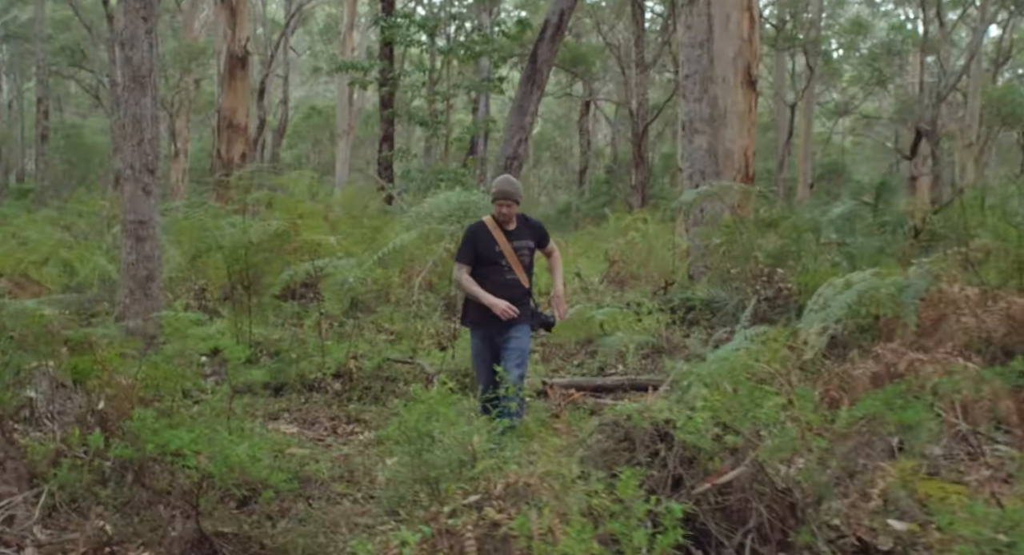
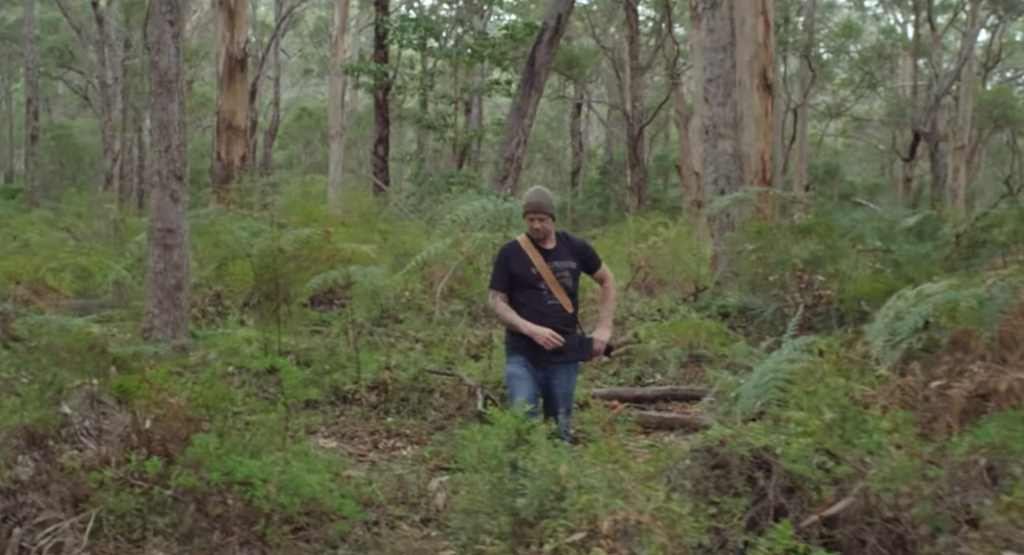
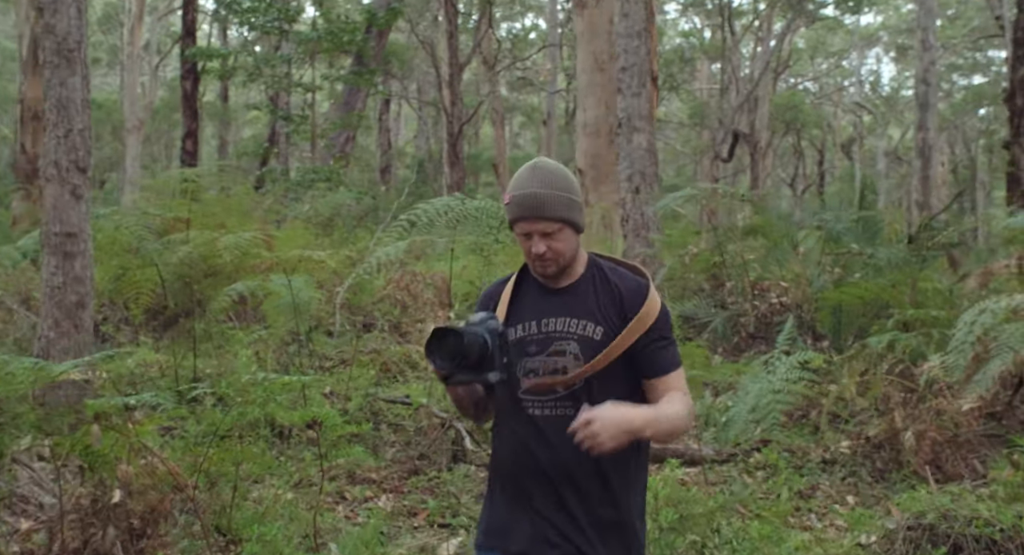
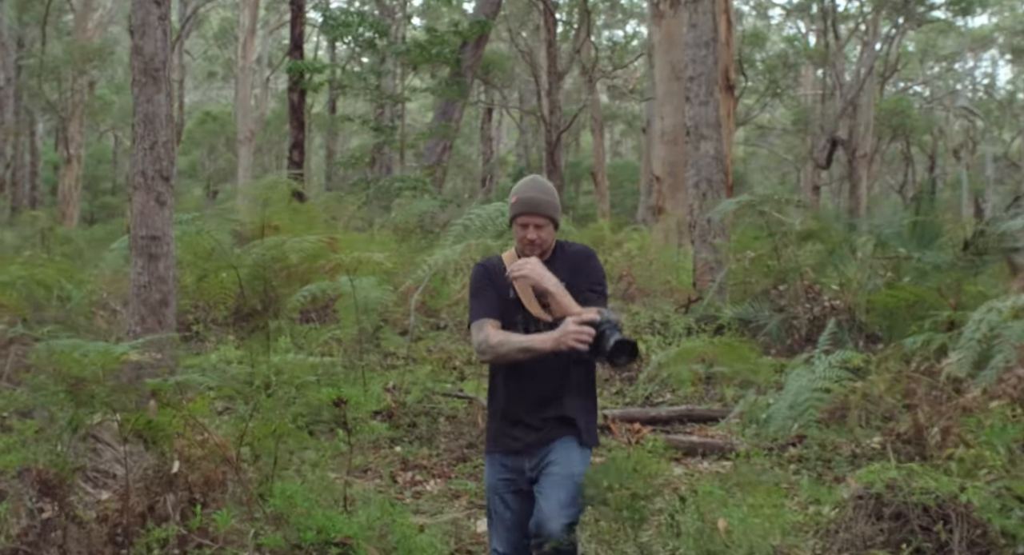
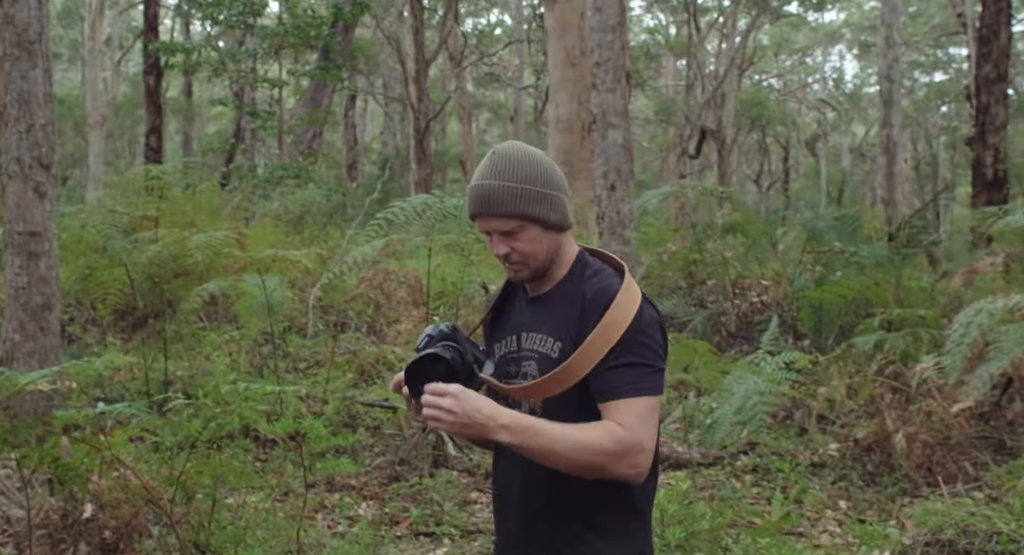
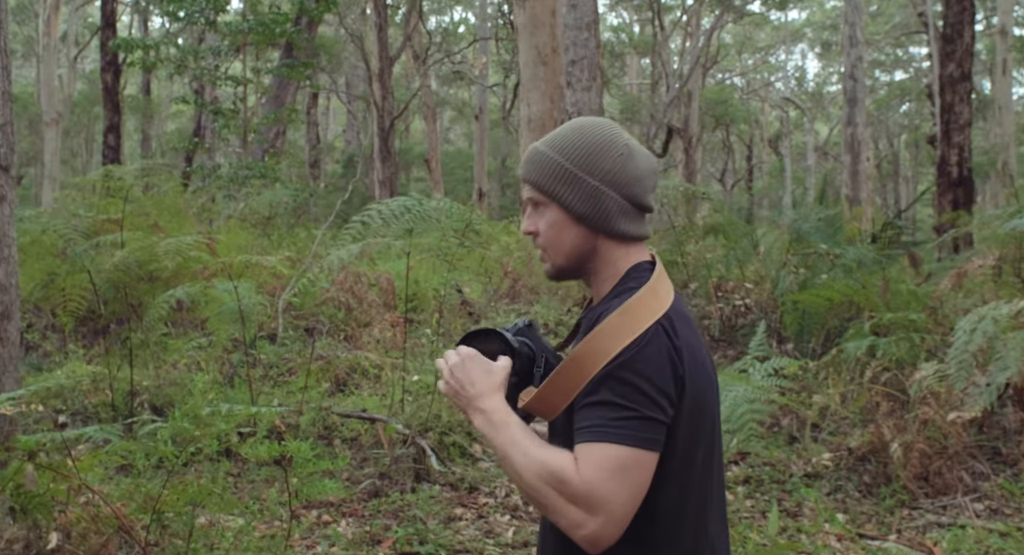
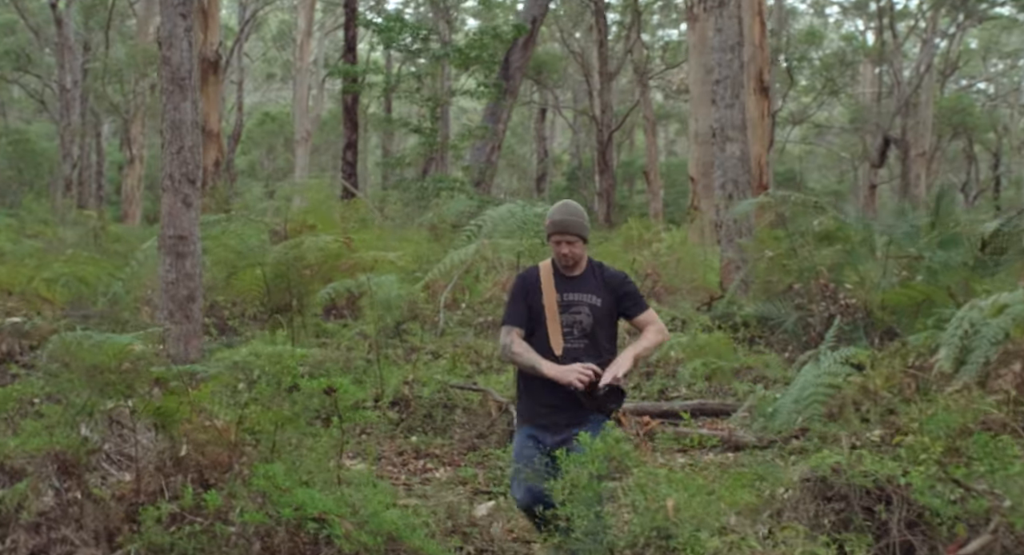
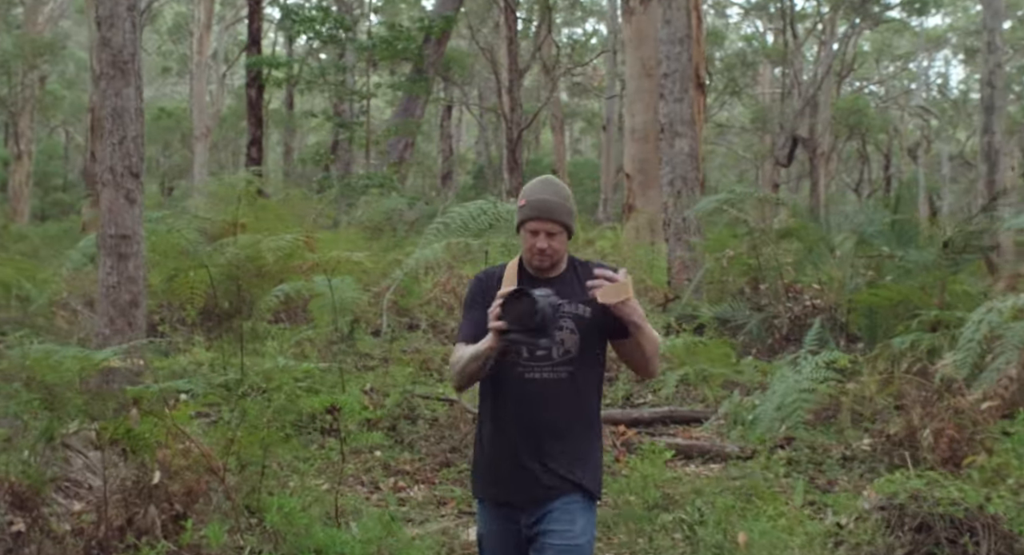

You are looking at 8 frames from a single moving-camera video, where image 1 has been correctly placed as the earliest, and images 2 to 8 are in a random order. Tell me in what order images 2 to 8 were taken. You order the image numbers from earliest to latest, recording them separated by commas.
2, 7, 4, 8, 3, 5, 6
